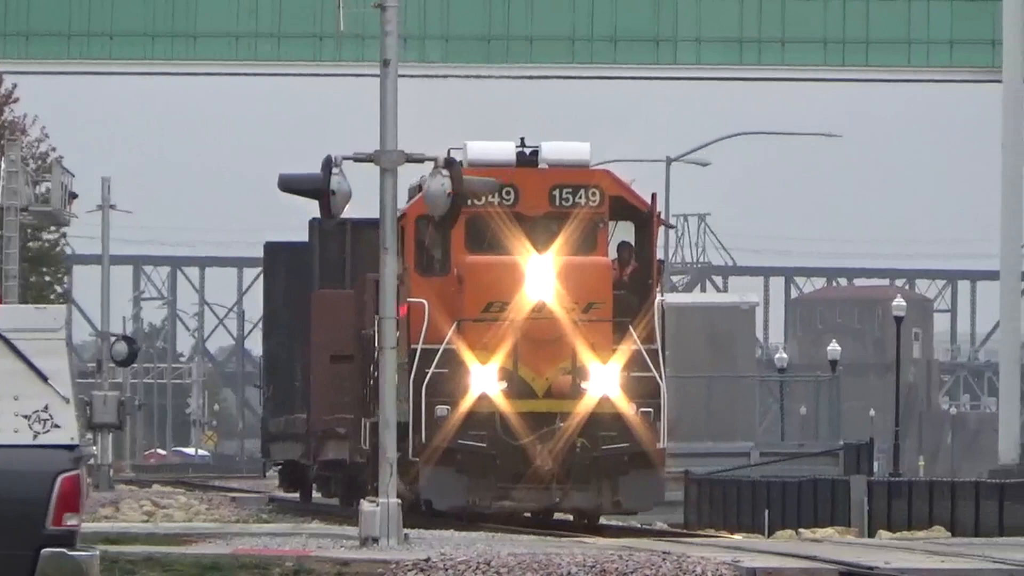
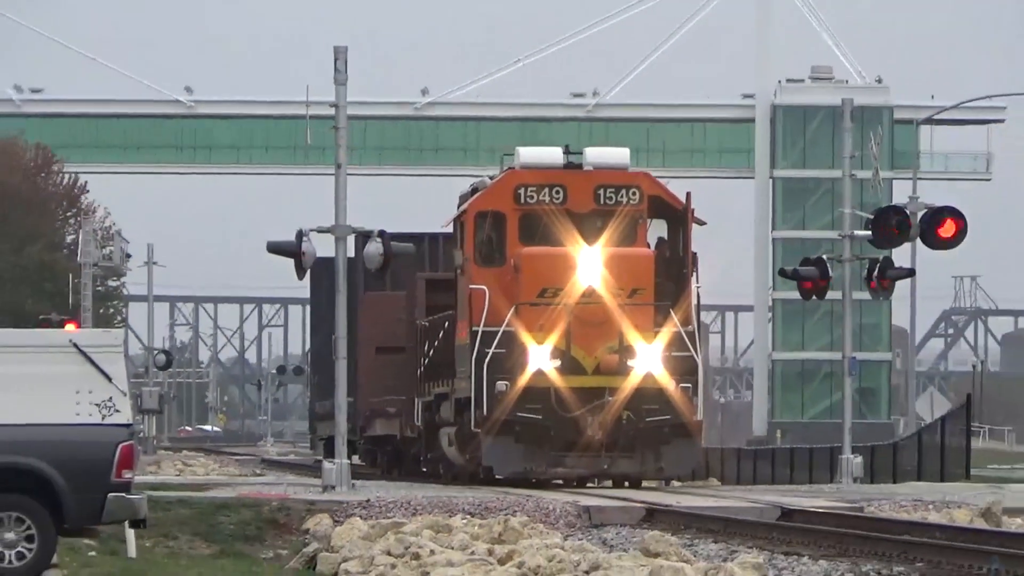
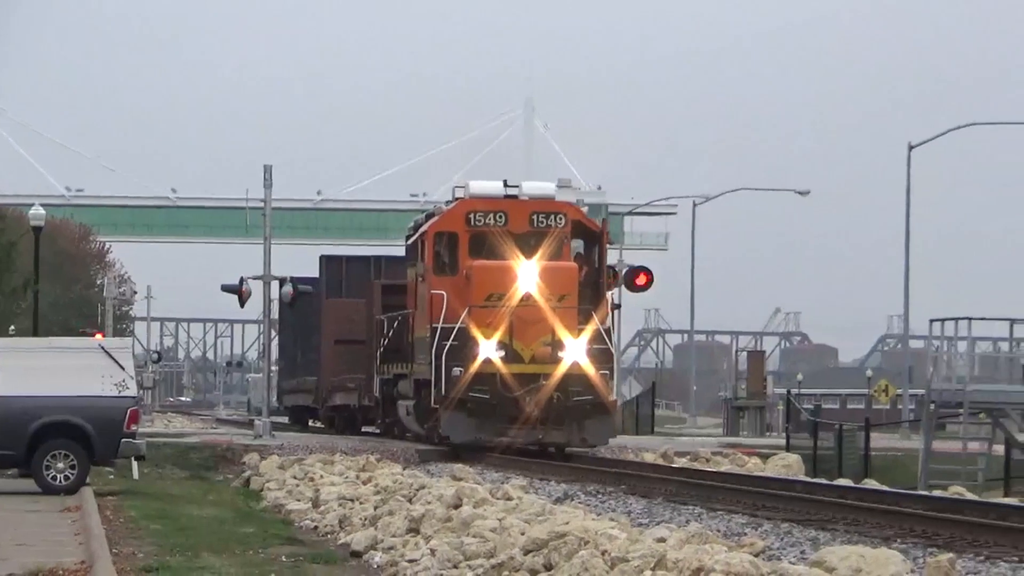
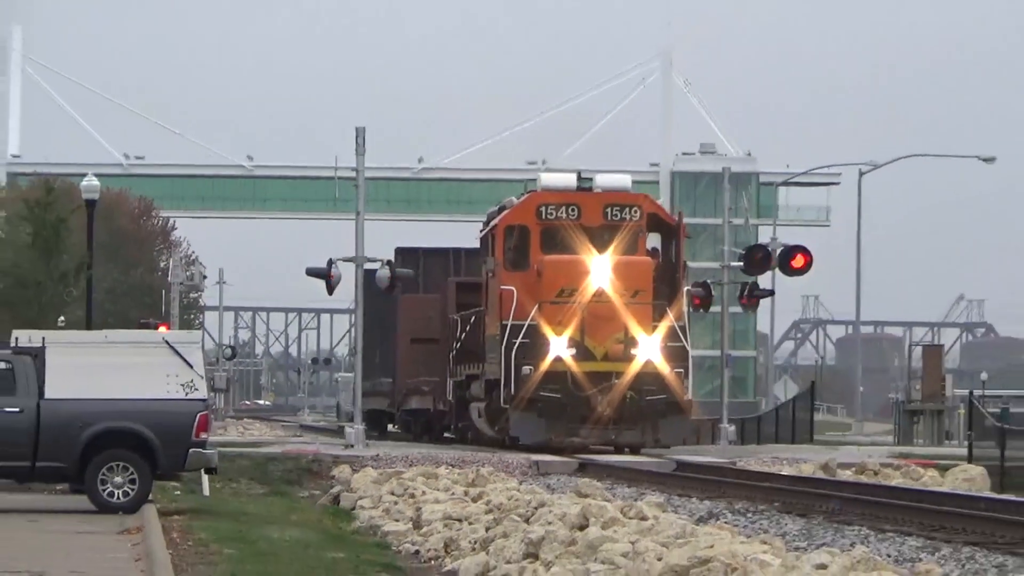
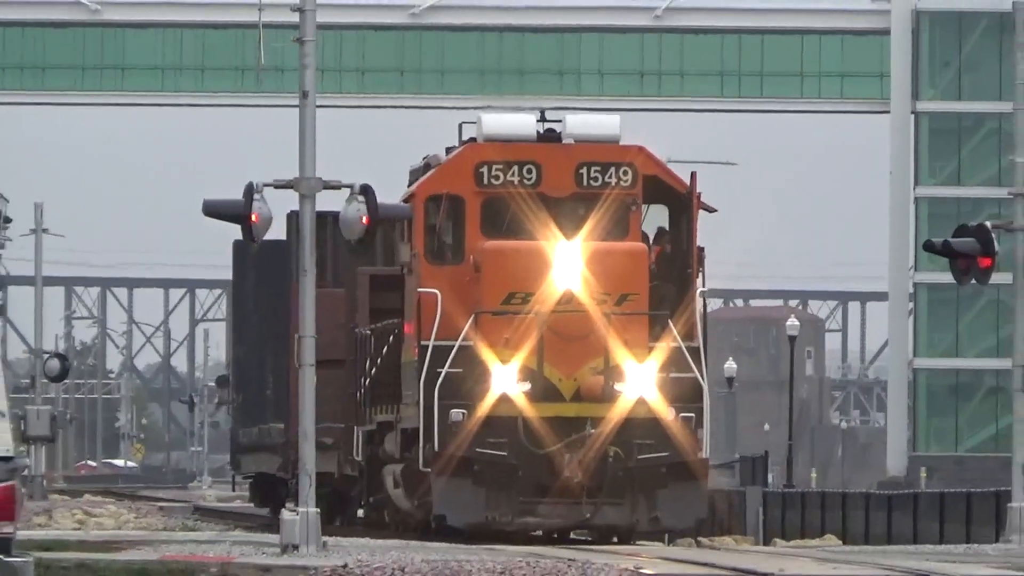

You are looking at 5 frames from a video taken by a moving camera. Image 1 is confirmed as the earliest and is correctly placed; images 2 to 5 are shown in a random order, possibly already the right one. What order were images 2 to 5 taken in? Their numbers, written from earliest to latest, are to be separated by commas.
5, 2, 4, 3
